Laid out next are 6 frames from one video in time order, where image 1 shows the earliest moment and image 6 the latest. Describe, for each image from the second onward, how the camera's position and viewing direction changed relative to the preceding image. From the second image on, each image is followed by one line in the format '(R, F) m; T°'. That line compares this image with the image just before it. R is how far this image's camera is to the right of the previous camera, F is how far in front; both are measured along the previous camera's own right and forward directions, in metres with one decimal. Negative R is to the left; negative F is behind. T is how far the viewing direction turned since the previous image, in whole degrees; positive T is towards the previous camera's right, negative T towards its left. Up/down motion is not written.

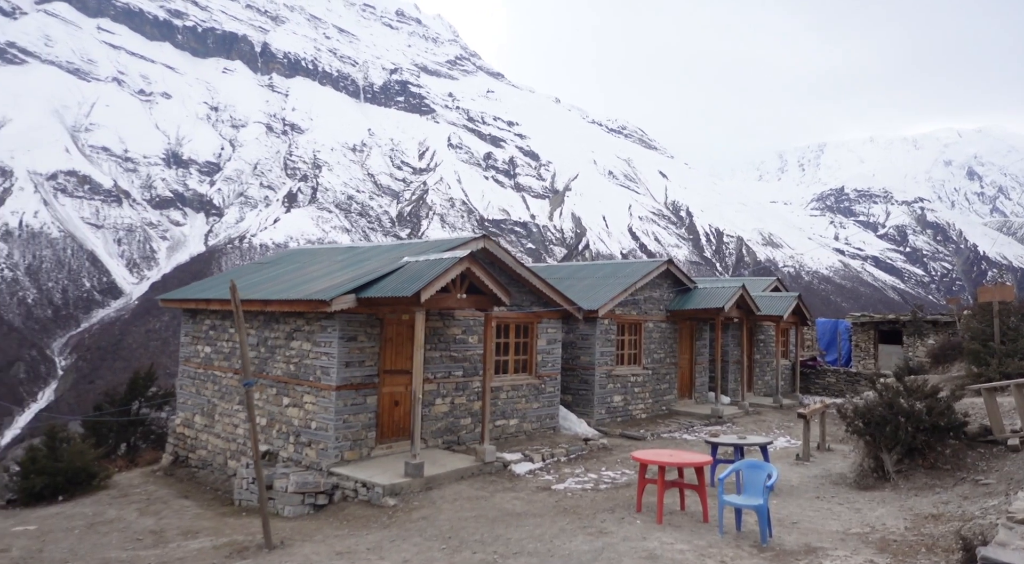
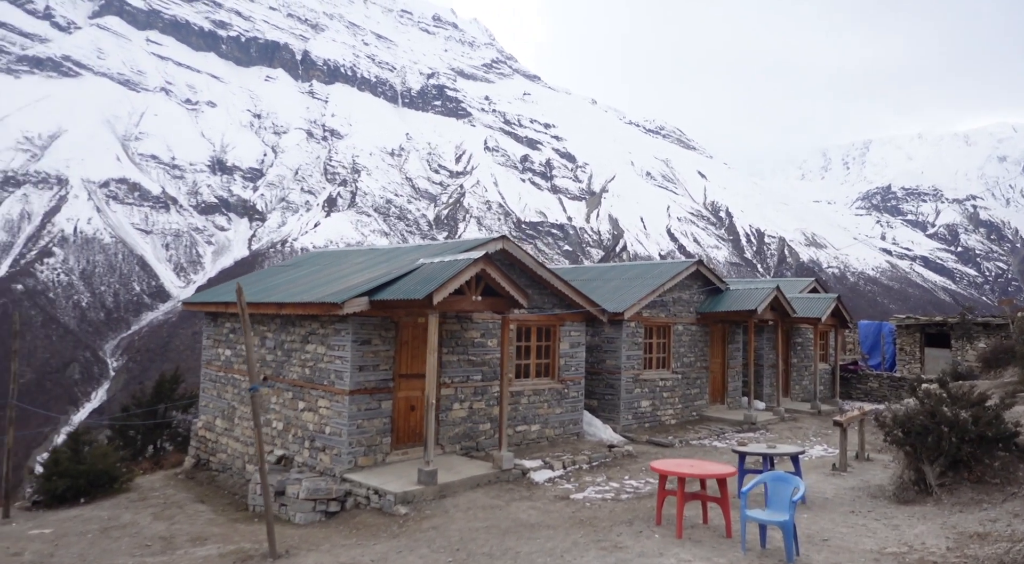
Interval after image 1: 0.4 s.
(+0.3, +0.4) m; -3°
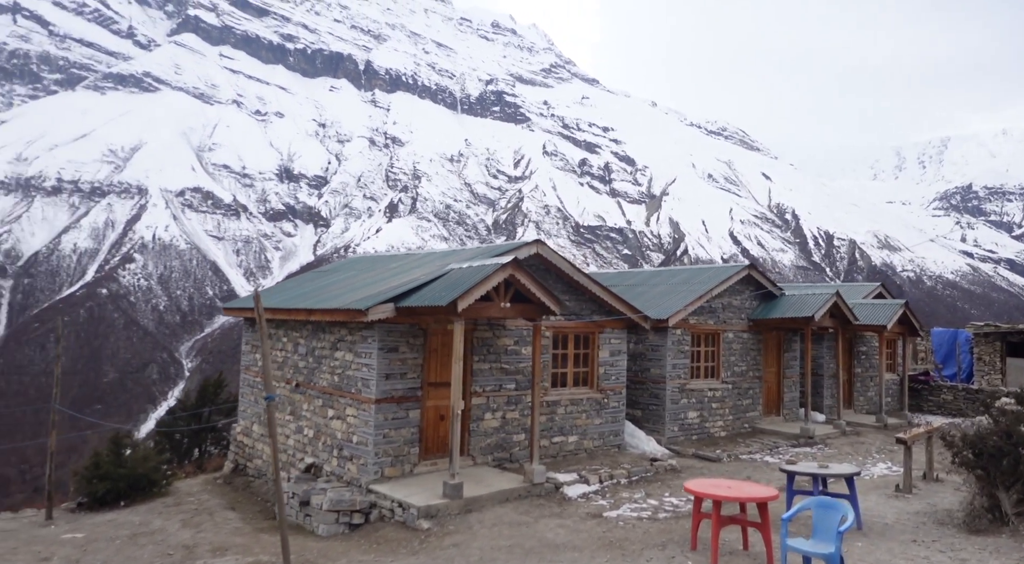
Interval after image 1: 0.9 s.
(+0.4, +0.5) m; -5°
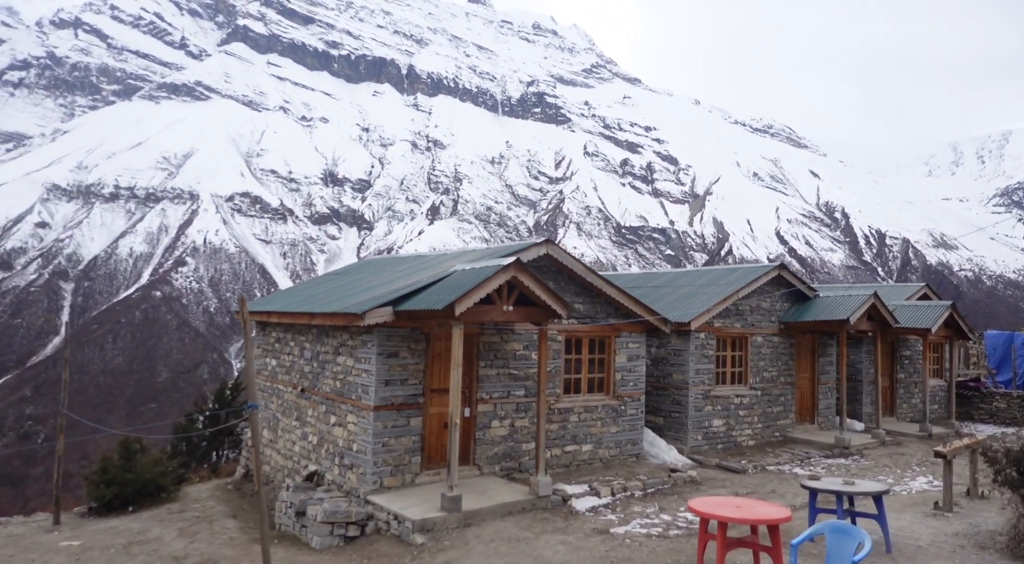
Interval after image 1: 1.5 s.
(+0.5, +0.5) m; -3°
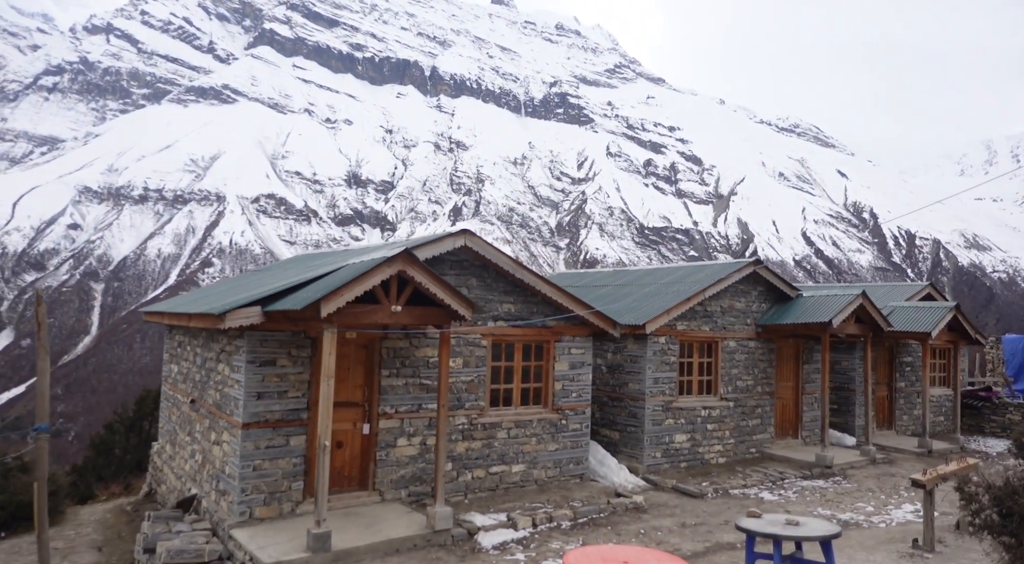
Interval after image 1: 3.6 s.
(+1.5, +1.5) m; -2°
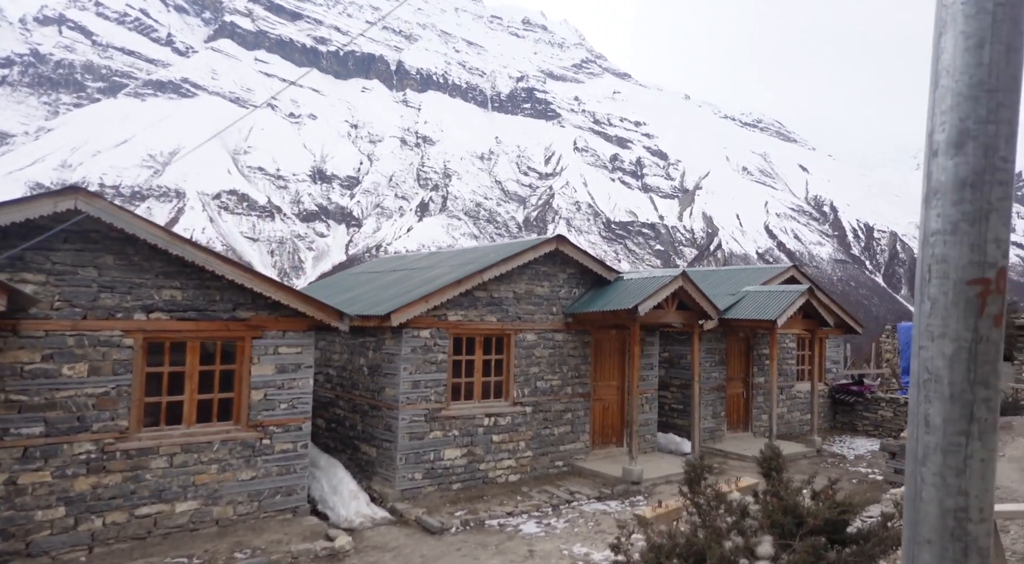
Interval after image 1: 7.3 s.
(+3.4, +2.5) m; +3°
